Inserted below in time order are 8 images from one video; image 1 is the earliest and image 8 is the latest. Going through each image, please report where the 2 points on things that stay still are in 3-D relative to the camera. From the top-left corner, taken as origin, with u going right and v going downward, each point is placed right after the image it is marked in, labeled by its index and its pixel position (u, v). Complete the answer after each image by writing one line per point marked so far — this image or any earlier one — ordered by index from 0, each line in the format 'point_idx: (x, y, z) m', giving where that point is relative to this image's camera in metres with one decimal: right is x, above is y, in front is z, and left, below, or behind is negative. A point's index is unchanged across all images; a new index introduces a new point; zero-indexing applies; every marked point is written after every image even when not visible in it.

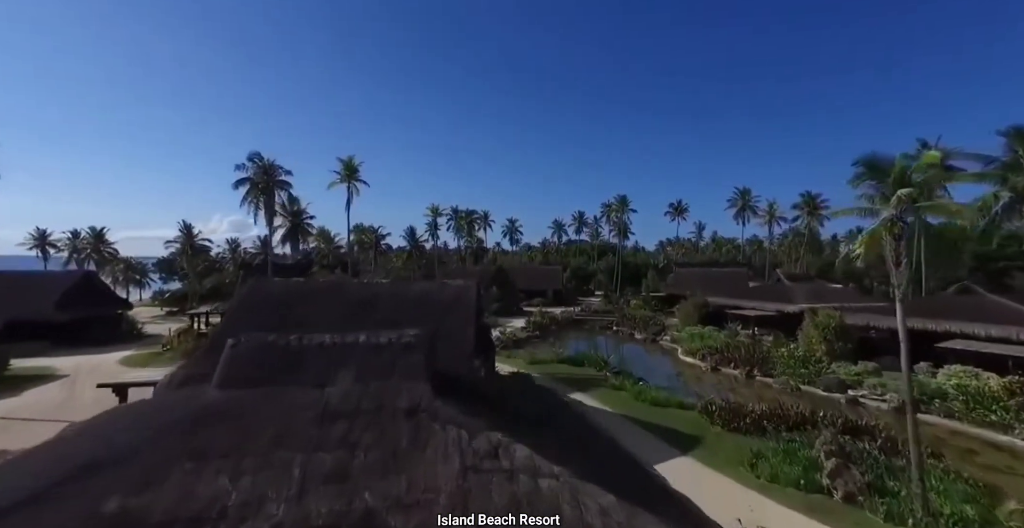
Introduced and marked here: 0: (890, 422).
0: (+13.3, -5.6, +16.8) m
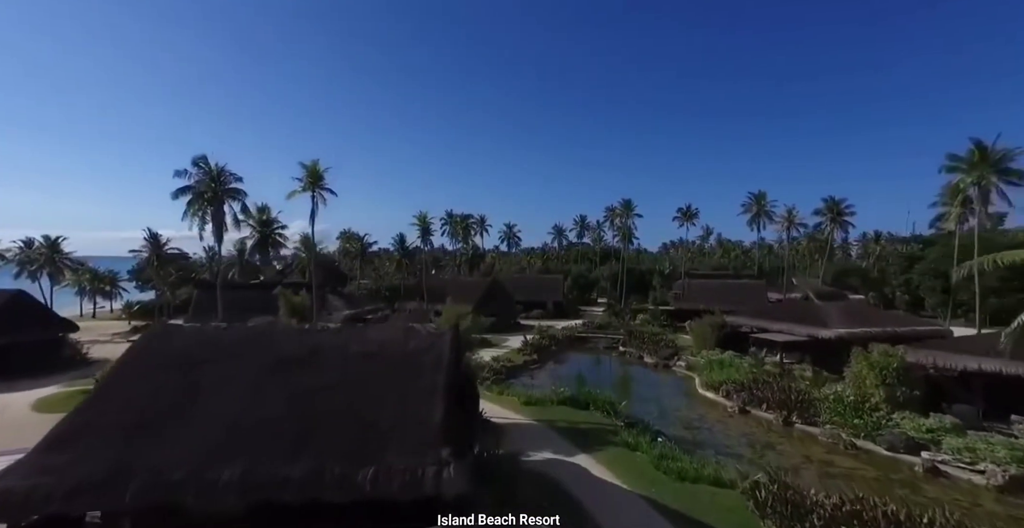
0: (+12.9, -6.6, +12.6) m
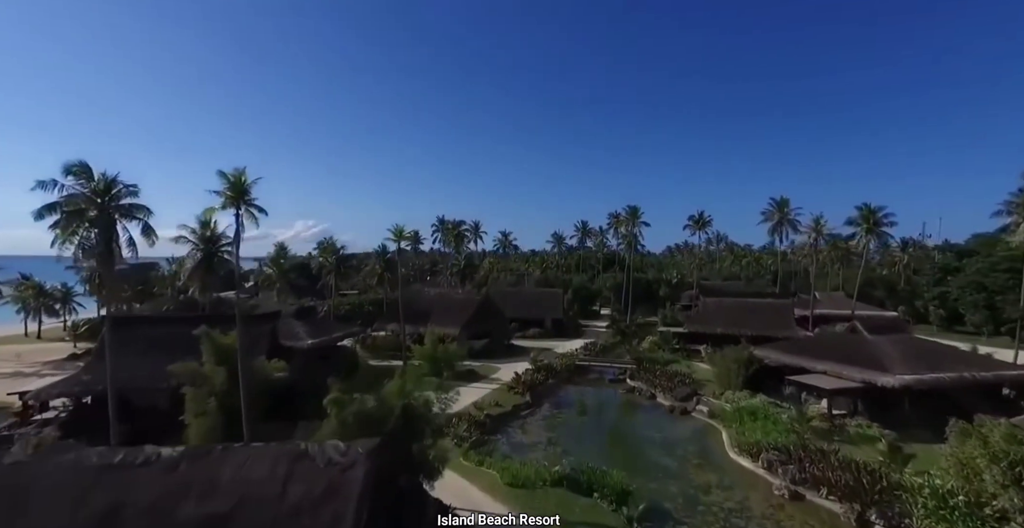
0: (+12.2, -8.0, +7.1) m
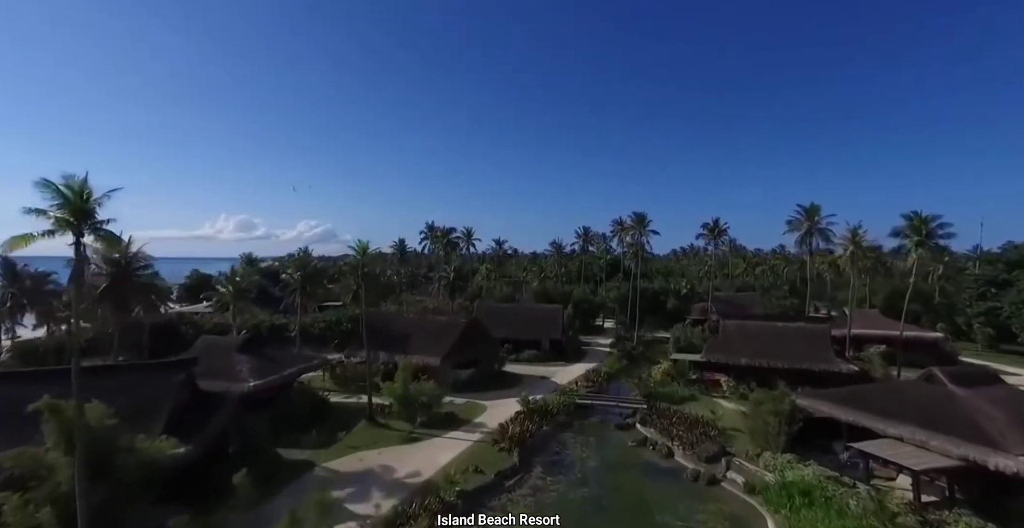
0: (+11.3, -9.4, +1.2) m
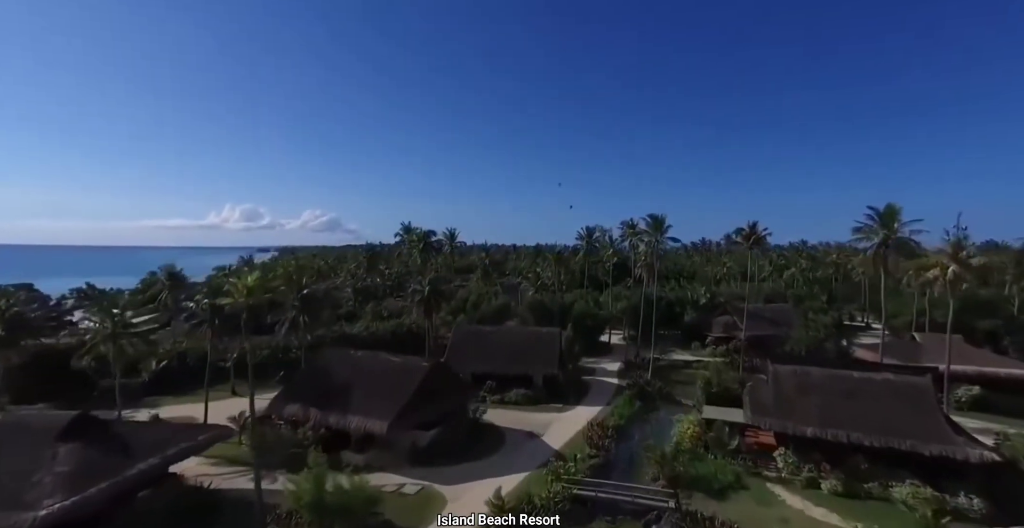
0: (+9.6, -11.7, -8.7) m
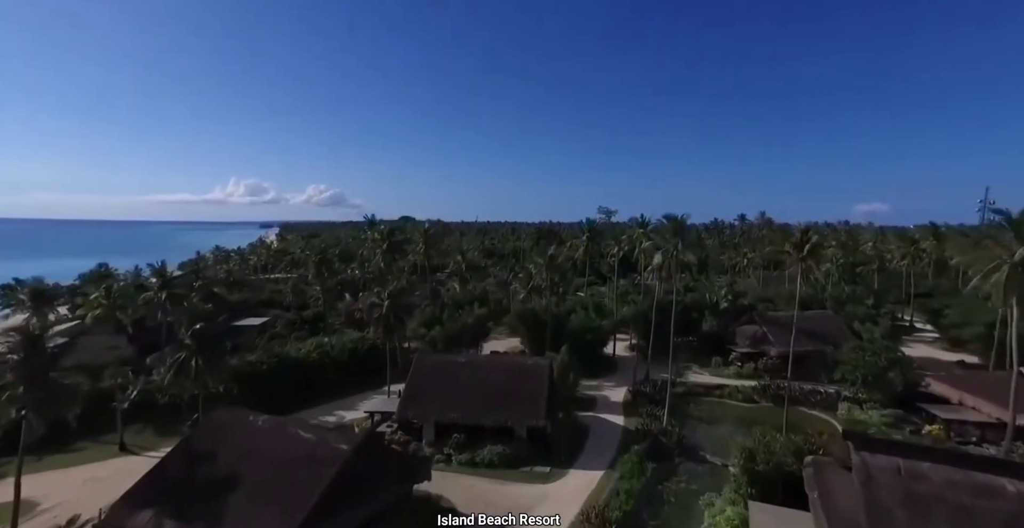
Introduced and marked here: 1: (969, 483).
0: (+7.5, -15.3, -17.9) m
1: (+16.5, -7.7, +17.1) m
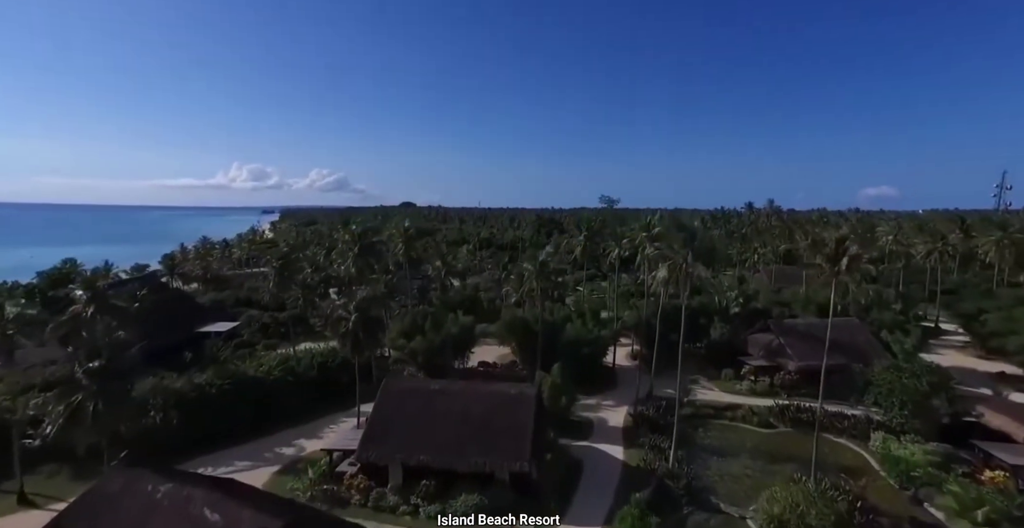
0: (+6.1, -17.6, -22.3) m
1: (+15.3, -8.9, +12.3) m
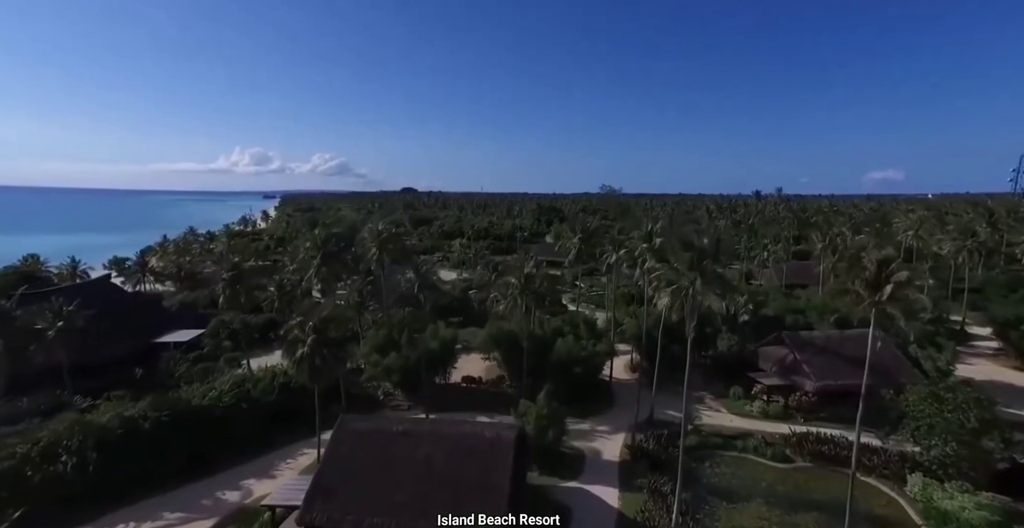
0: (+4.6, -20.2, -26.4) m
1: (+14.0, -10.4, +7.9) m
